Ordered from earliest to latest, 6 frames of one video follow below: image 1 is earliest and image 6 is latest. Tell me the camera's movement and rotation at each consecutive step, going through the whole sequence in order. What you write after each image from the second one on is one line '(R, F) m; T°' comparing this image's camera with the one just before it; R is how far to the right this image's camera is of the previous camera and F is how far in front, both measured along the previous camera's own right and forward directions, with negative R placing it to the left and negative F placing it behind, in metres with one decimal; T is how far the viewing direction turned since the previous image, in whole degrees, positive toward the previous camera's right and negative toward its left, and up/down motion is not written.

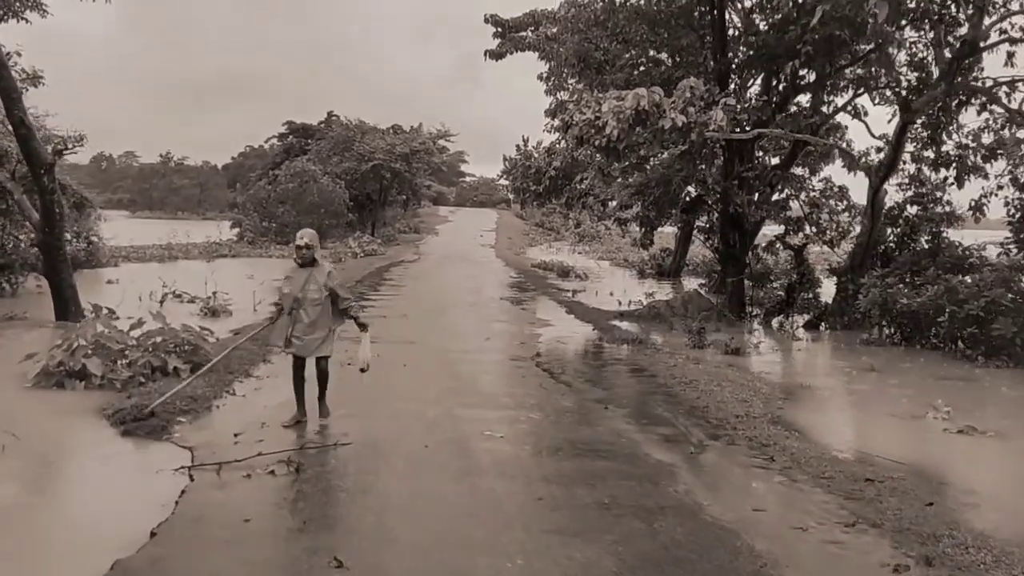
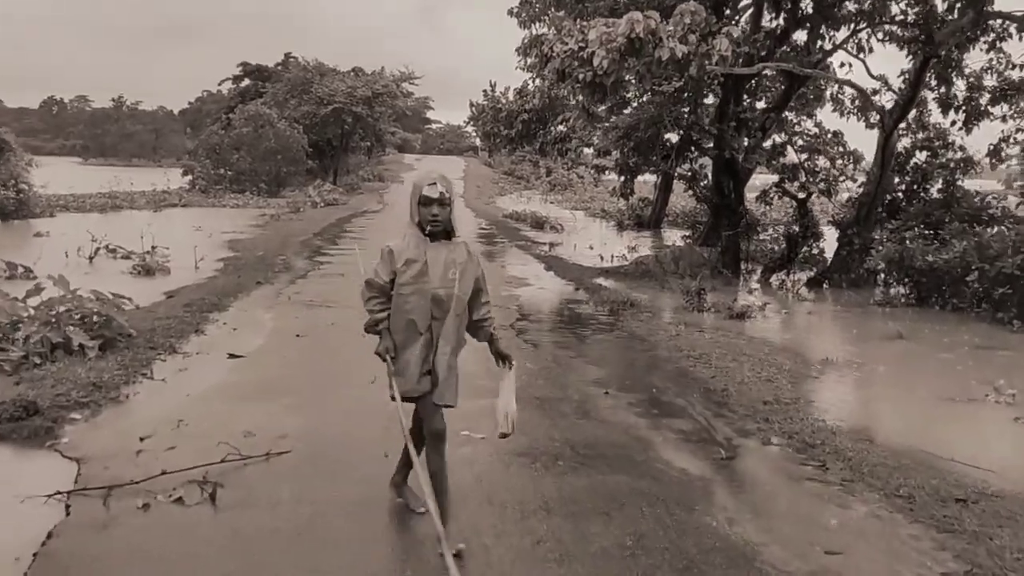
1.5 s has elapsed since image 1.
(-0.1, +1.4) m; +2°
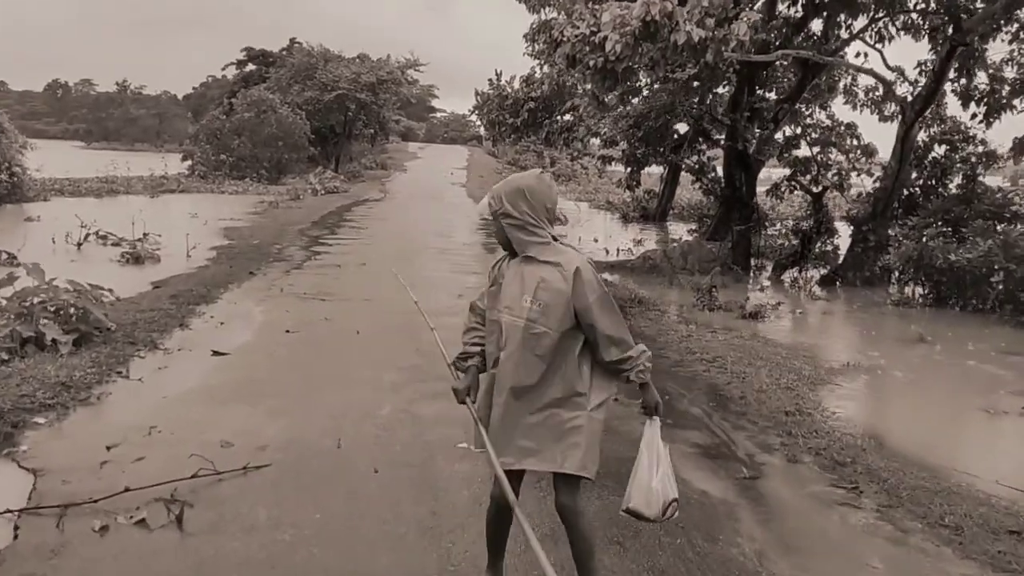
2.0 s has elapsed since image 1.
(0.0, +0.5) m; 0°
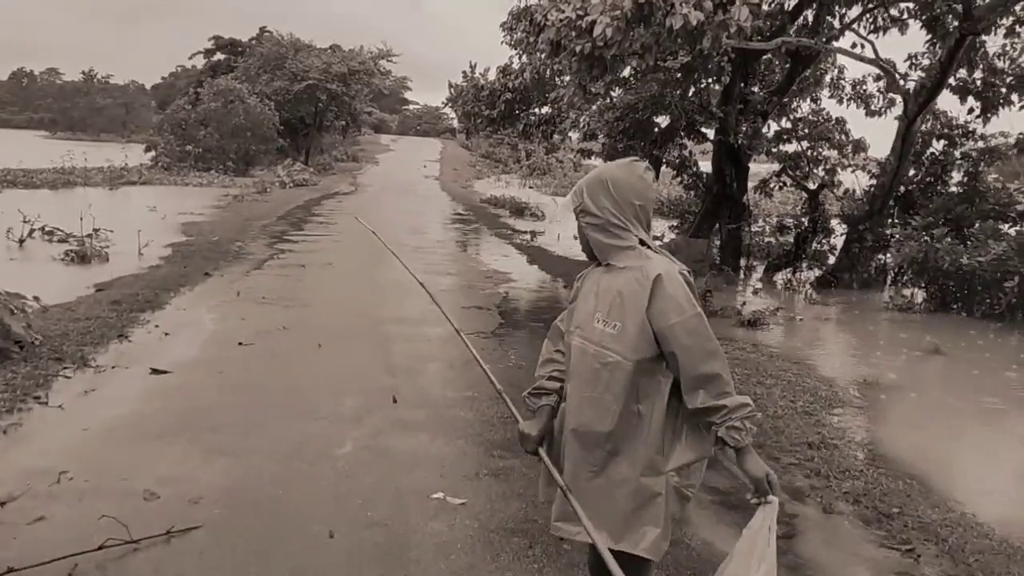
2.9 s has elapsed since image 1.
(-0.1, +0.8) m; +2°
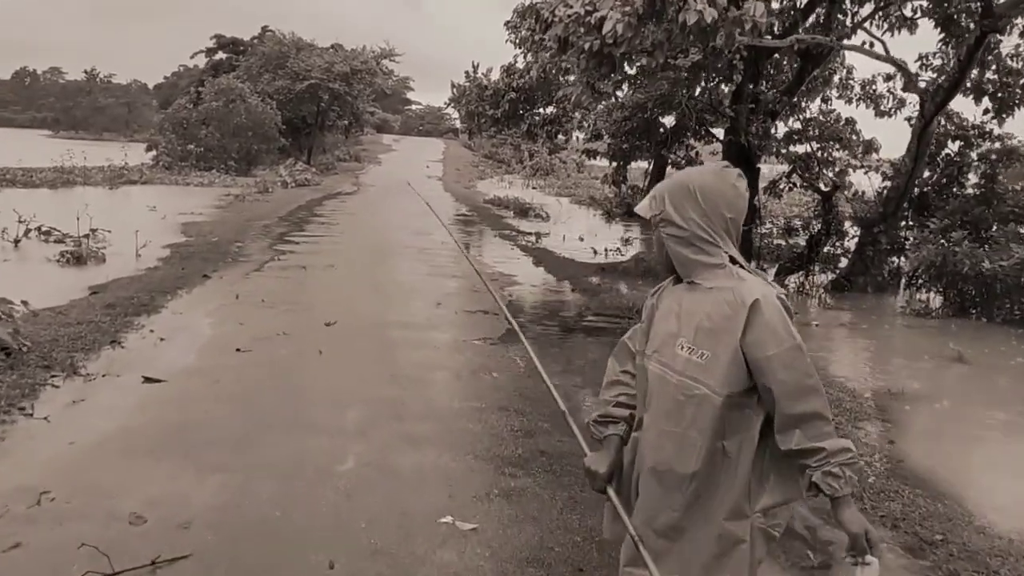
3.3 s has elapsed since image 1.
(-0.1, +0.3) m; 0°
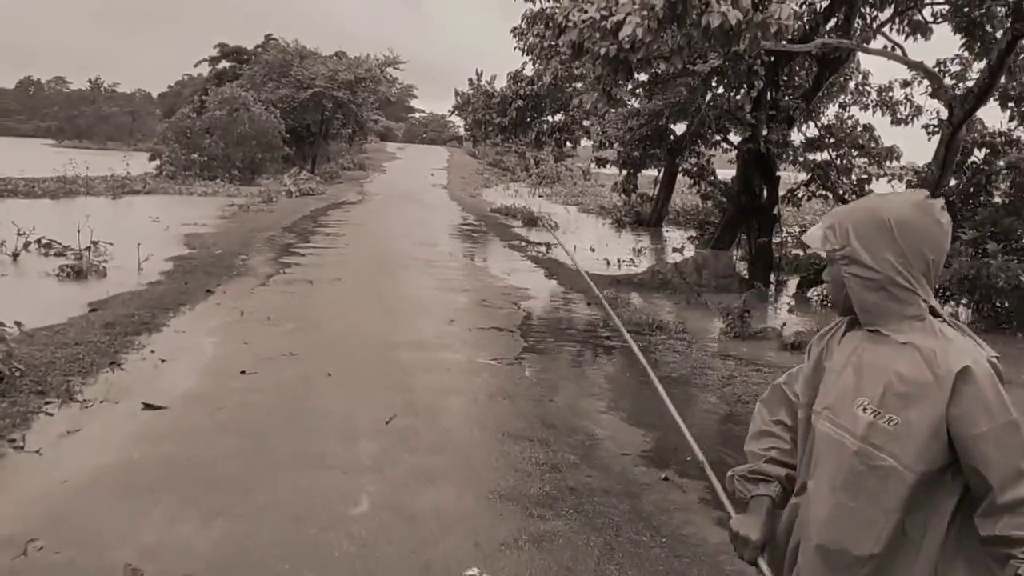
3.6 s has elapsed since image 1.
(-0.1, +0.3) m; 0°
